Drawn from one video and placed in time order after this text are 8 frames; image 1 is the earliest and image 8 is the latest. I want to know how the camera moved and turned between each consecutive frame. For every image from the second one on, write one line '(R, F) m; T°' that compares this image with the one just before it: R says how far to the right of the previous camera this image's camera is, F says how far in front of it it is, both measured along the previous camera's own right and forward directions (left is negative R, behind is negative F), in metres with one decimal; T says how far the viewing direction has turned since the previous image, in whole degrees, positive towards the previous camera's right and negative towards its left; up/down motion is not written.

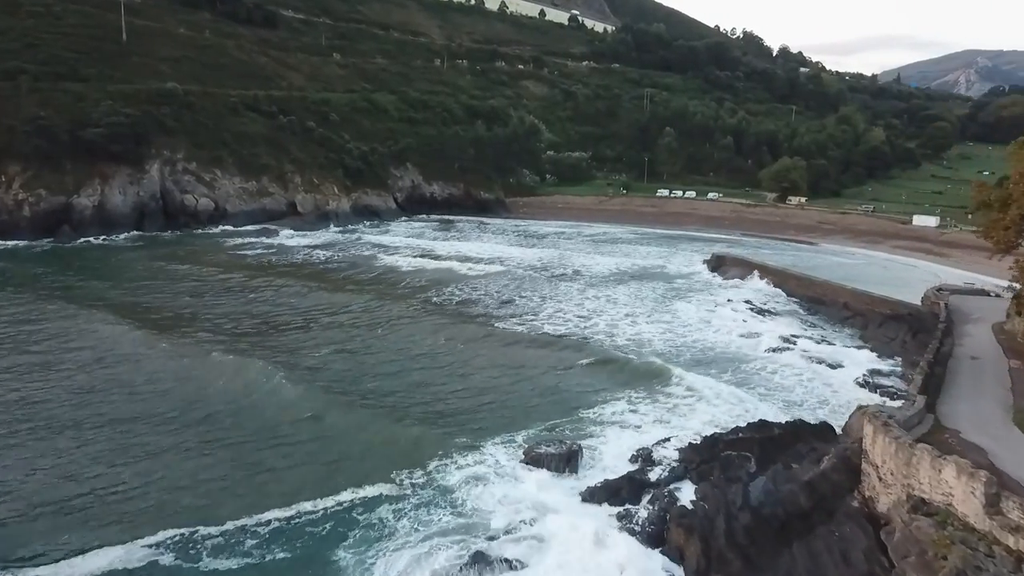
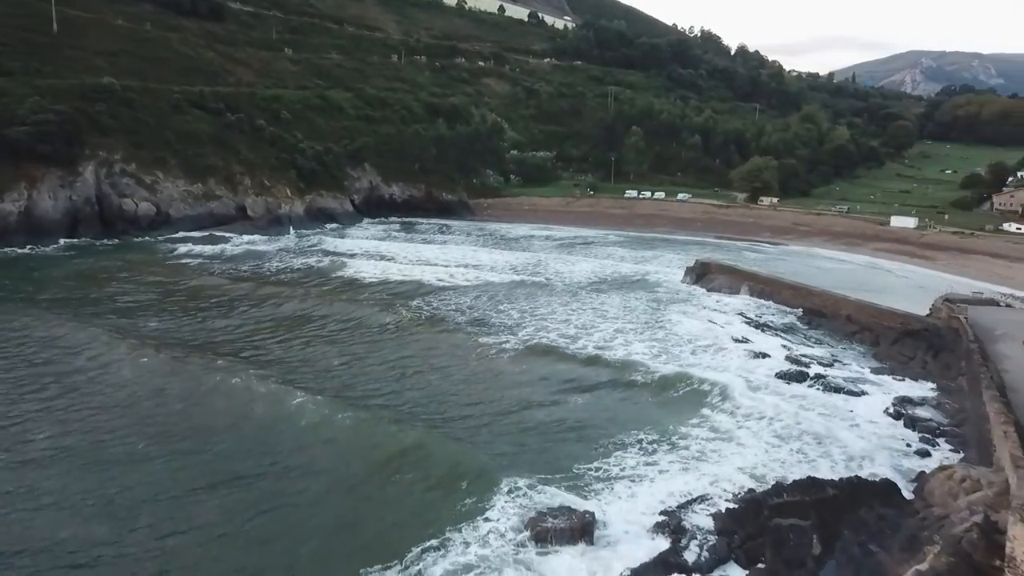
(-0.4, +1.8) m; +3°
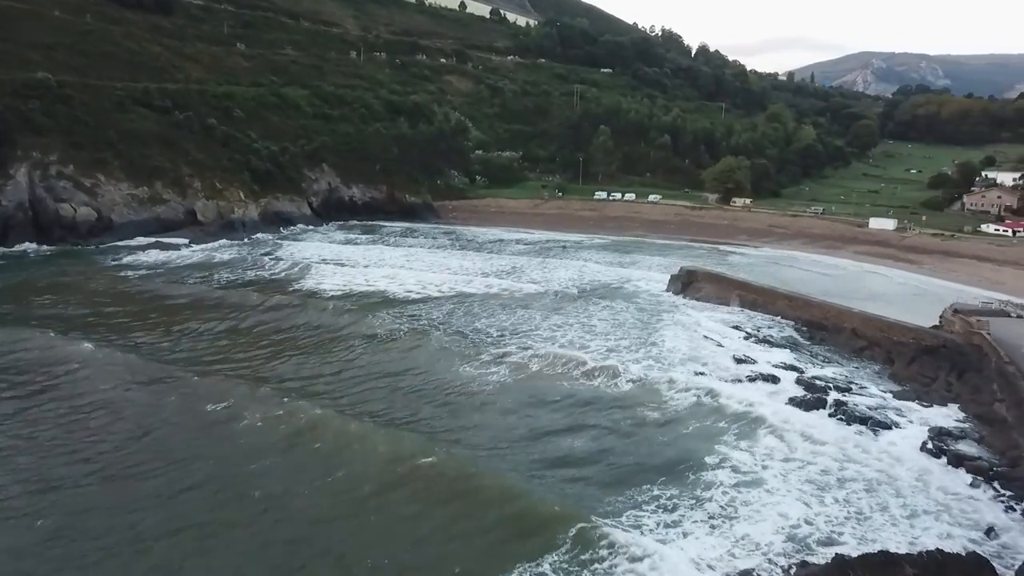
(-0.4, +1.5) m; +3°
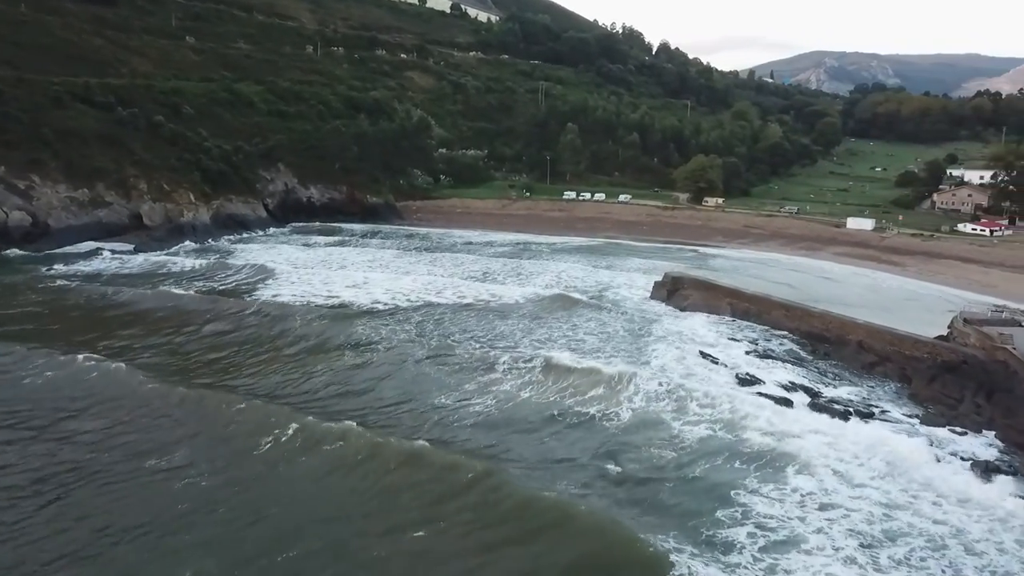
(-0.3, +1.4) m; +3°
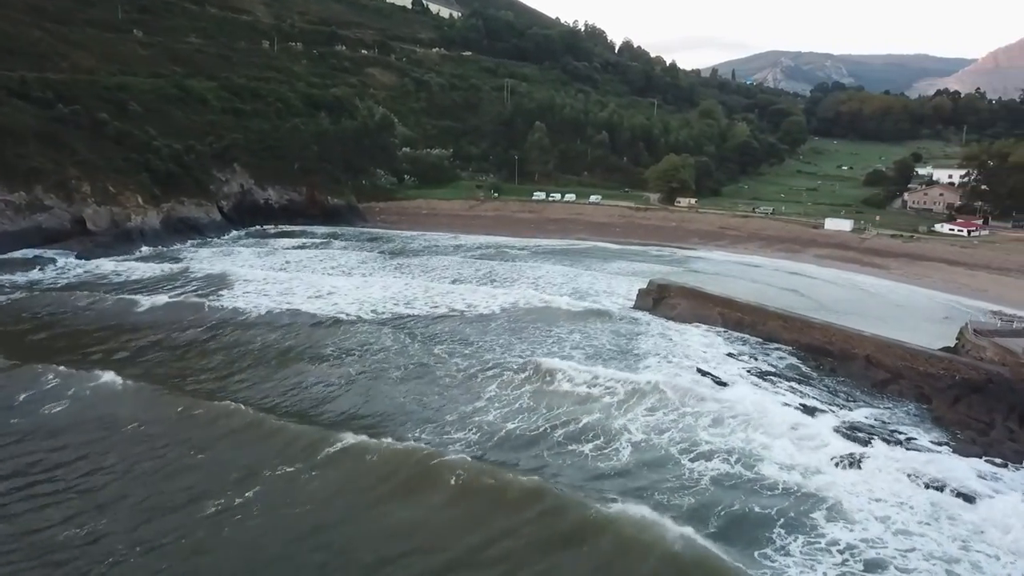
(-0.3, +1.3) m; +3°
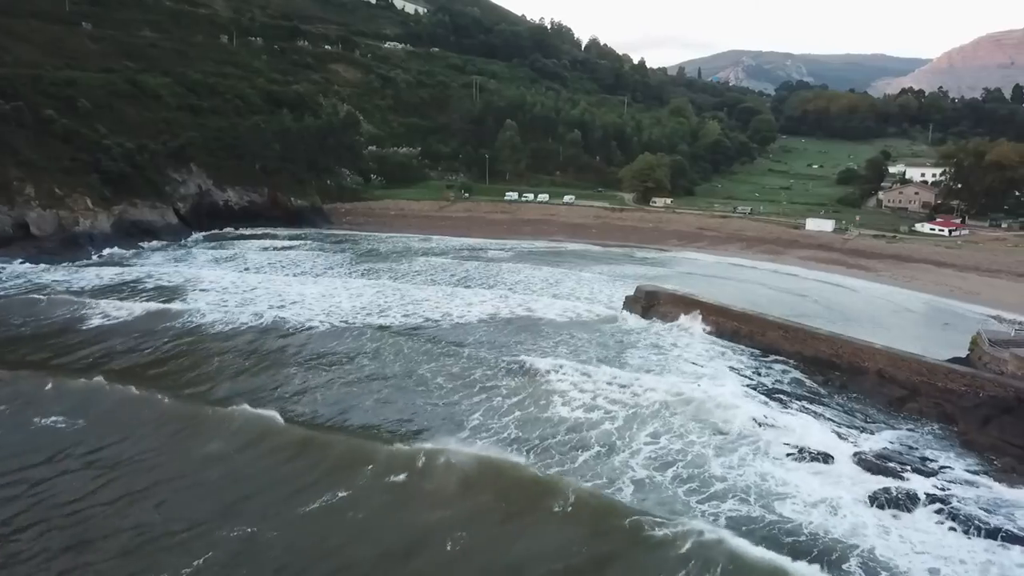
(-0.3, +1.2) m; +2°
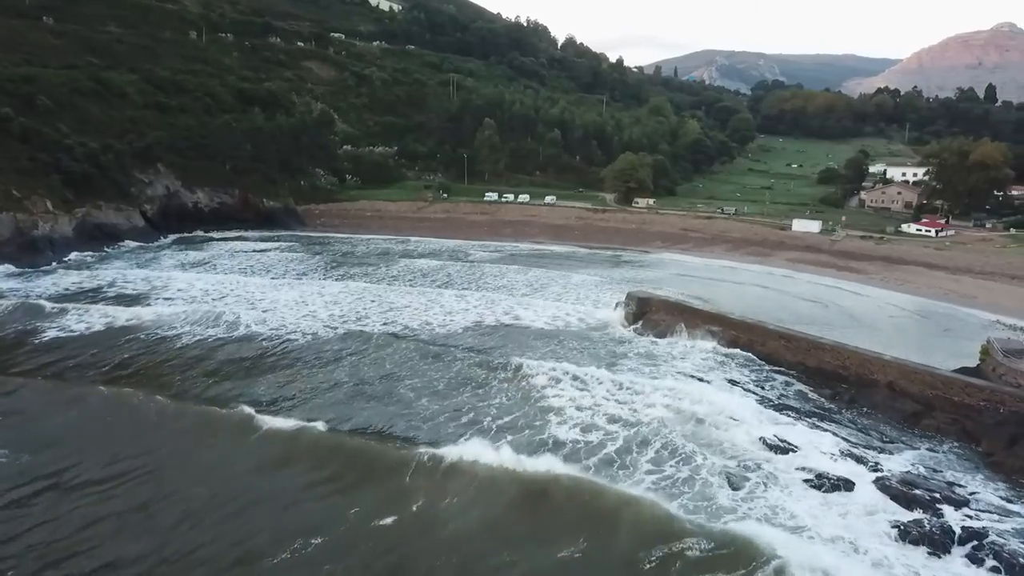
(-0.2, +0.9) m; +2°
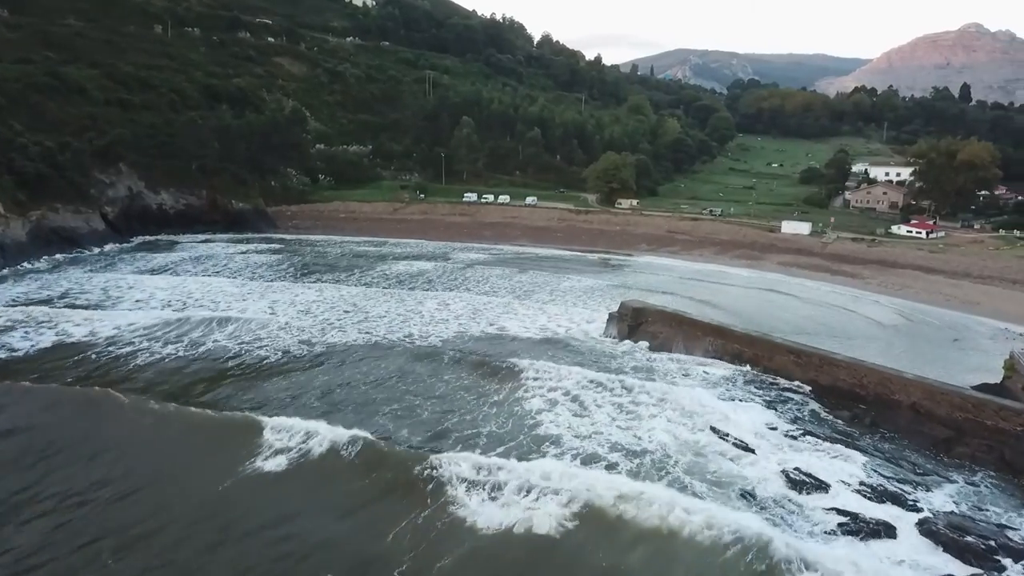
(-0.2, +1.1) m; +2°
